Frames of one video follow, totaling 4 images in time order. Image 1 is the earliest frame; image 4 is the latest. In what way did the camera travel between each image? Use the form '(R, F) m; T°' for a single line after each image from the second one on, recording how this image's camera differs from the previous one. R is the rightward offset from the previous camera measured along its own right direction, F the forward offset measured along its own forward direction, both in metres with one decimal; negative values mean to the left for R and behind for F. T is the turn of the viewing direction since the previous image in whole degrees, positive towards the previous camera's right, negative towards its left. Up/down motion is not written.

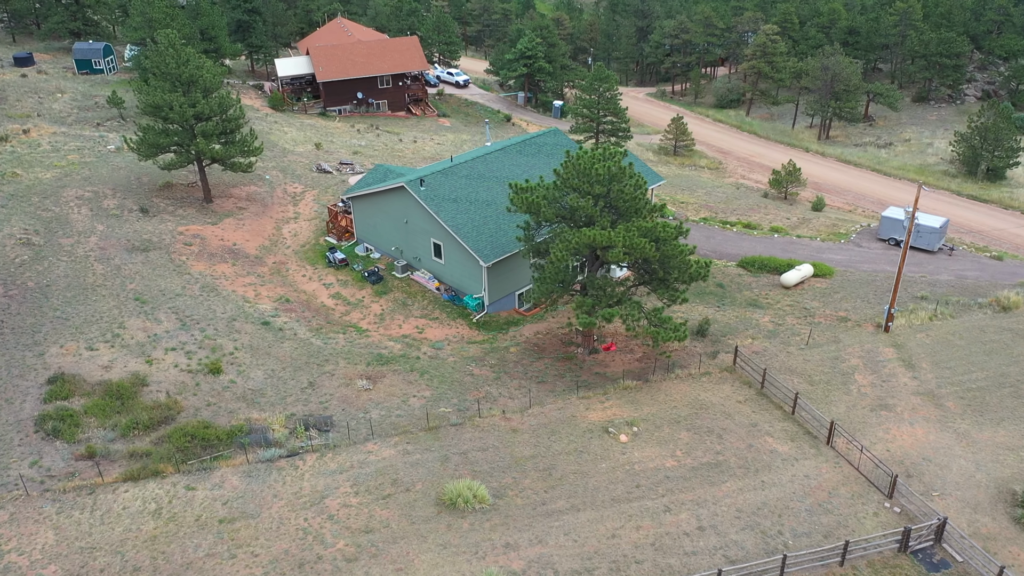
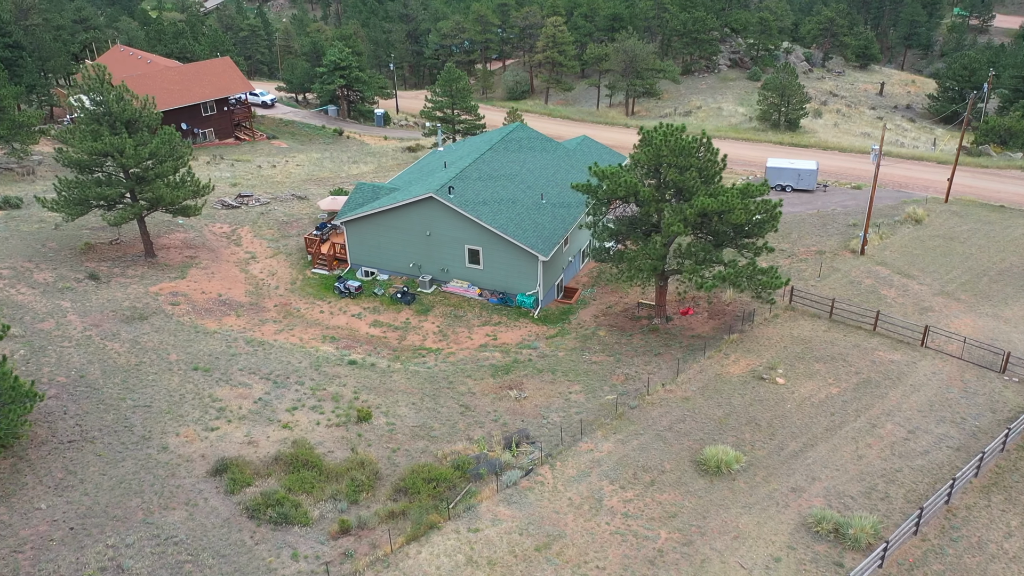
(-10.6, +1.8) m; +20°
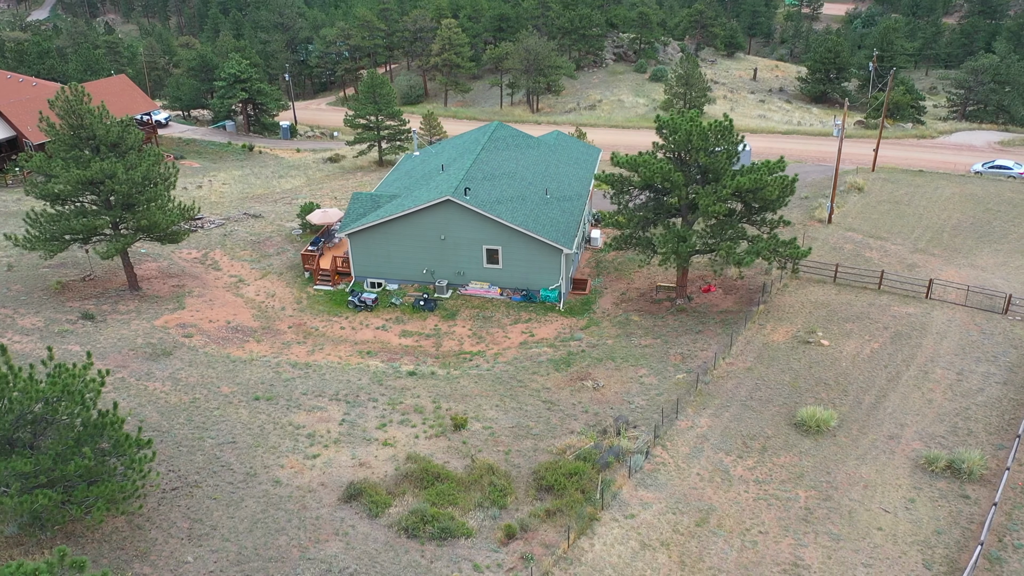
(-5.4, +0.4) m; +10°
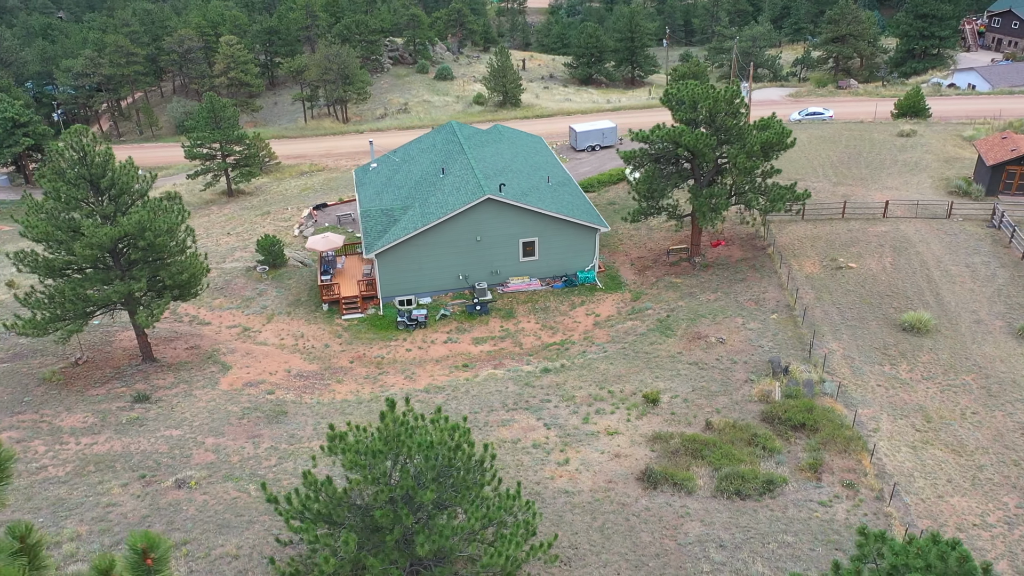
(-10.5, +1.9) m; +20°
